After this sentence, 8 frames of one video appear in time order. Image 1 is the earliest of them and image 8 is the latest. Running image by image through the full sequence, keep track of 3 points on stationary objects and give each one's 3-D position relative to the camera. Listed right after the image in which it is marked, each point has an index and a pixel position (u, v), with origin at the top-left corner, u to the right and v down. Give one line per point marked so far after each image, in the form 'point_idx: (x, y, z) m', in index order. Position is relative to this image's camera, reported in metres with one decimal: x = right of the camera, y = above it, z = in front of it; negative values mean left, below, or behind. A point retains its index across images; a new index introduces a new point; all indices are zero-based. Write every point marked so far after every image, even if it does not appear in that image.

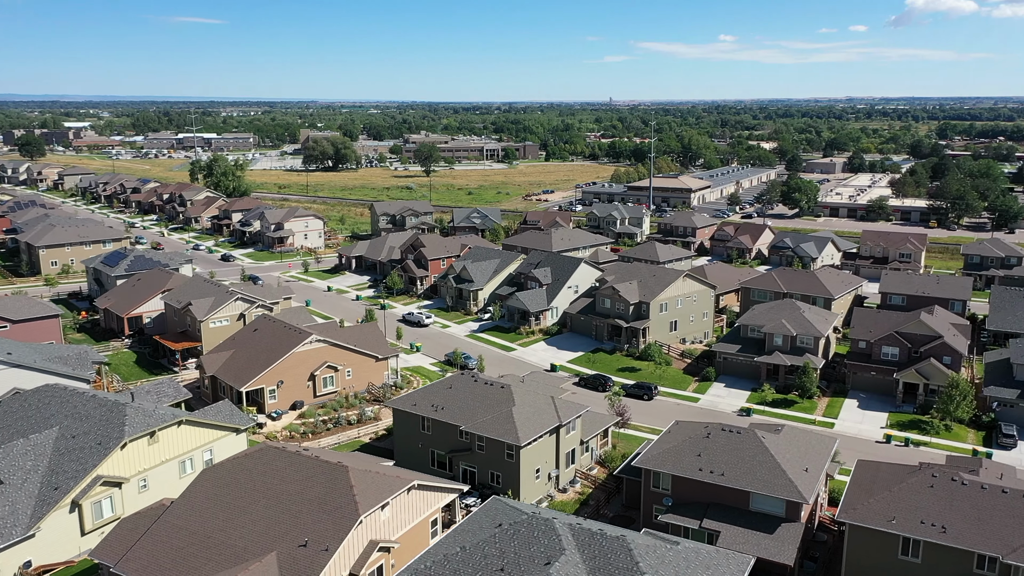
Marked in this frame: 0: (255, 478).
0: (-6.4, -4.7, +19.7) m
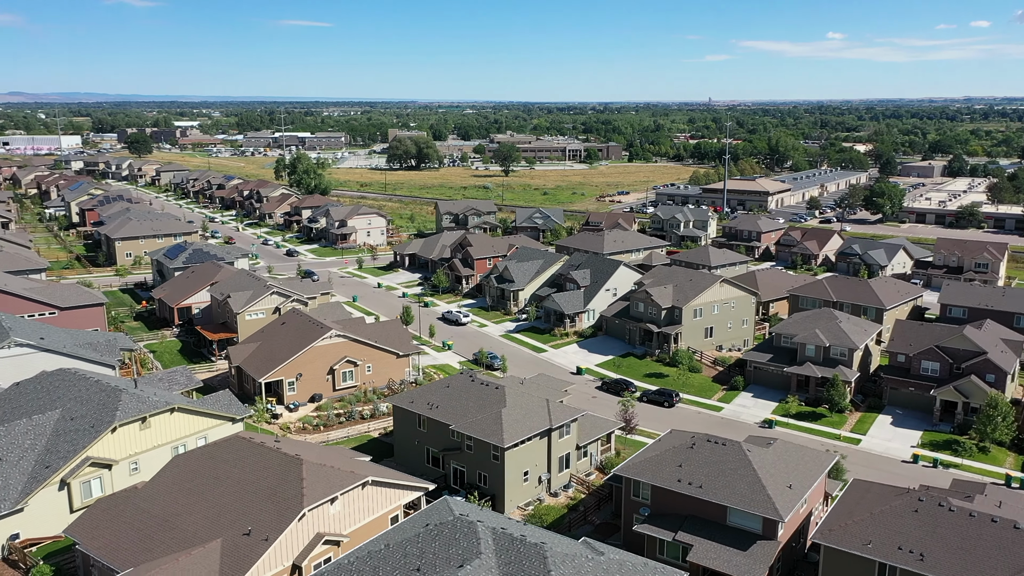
0: (-7.5, -4.5, +20.4) m
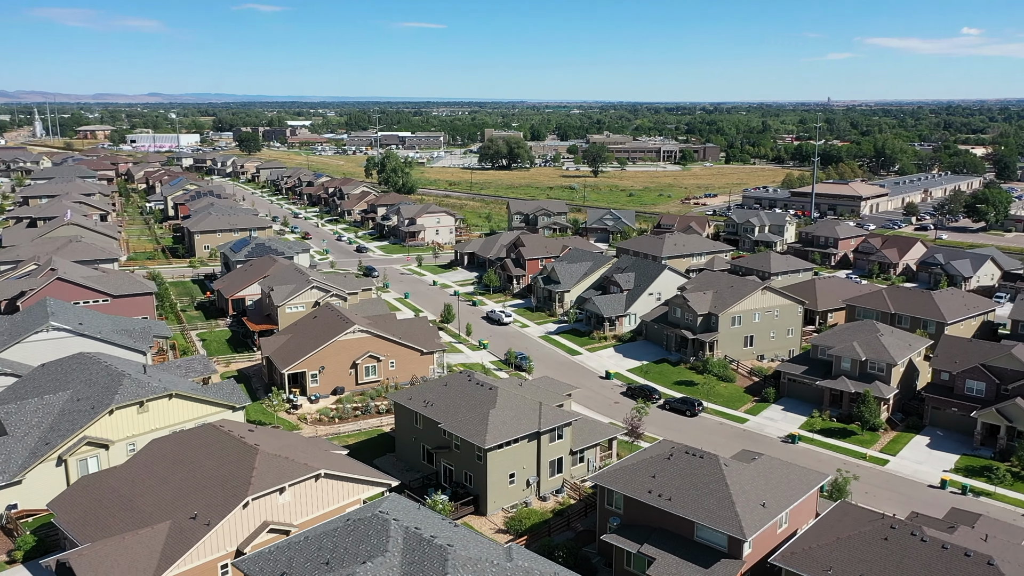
0: (-8.7, -4.3, +21.3) m
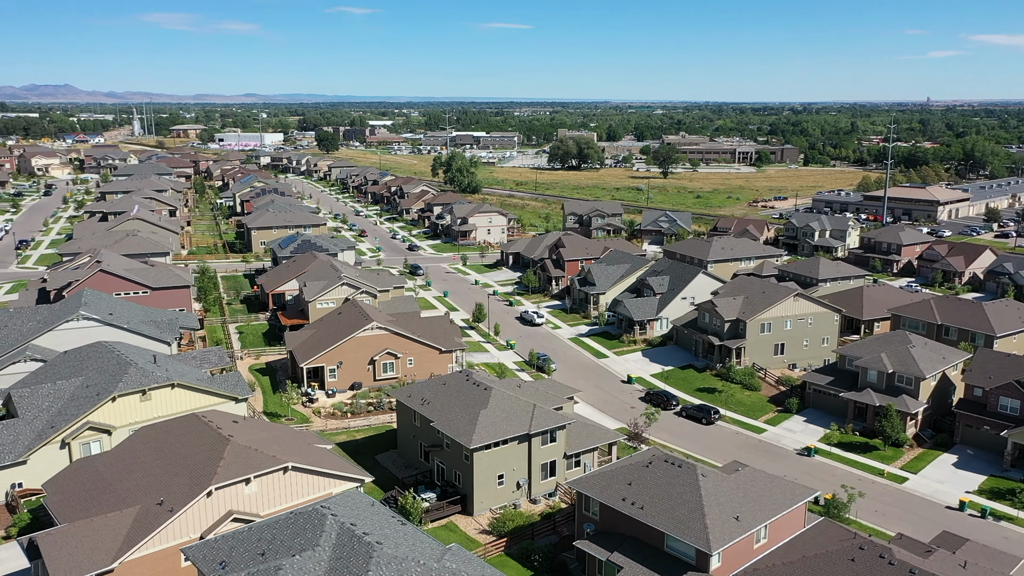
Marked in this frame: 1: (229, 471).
0: (-9.5, -4.2, +22.1) m
1: (-7.0, -4.5, +20.0) m
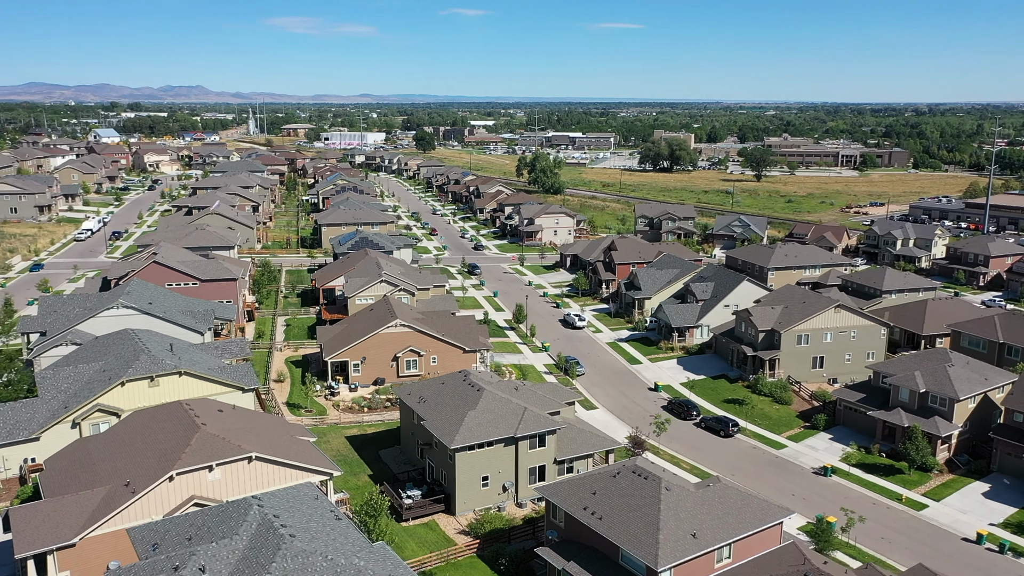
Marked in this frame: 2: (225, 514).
0: (-10.4, -4.0, +23.3) m
1: (-8.2, -4.4, +20.9) m
2: (-6.1, -4.8, +17.4) m
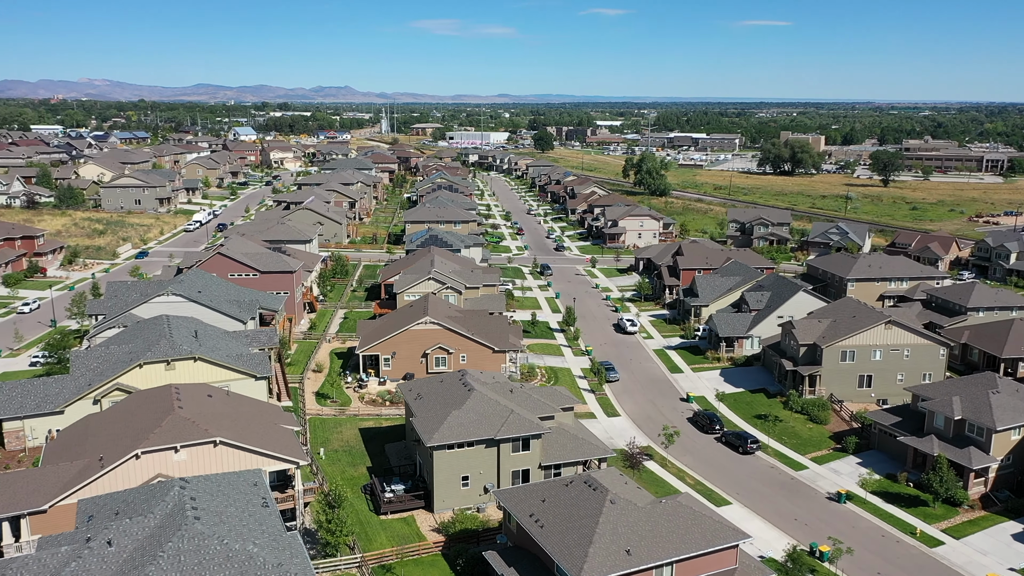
0: (-11.4, -3.6, +25.0) m
1: (-9.7, -4.1, +22.2) m
2: (-8.1, -4.7, +18.4) m
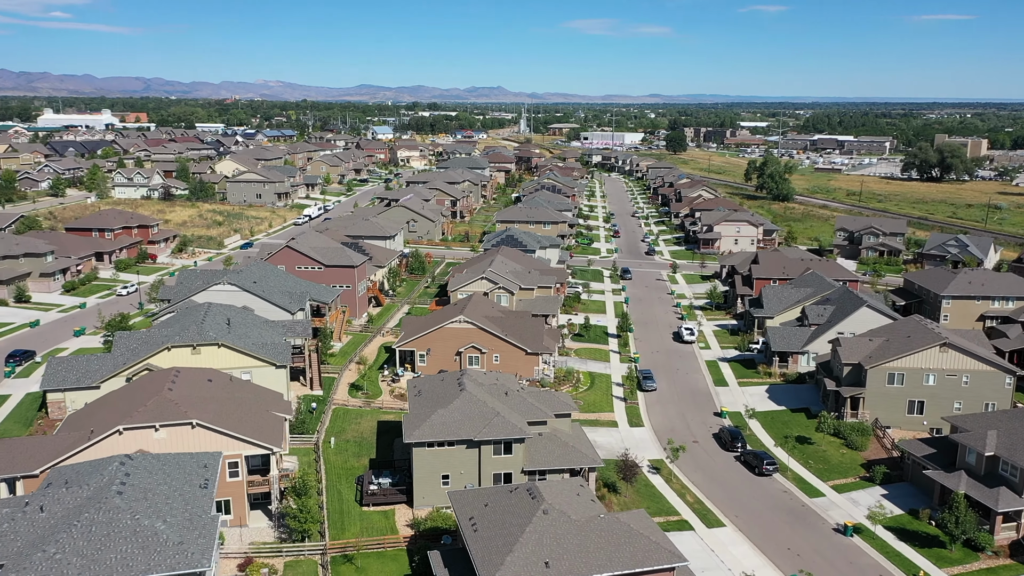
0: (-12.2, -3.3, +27.0) m
1: (-10.9, -3.8, +23.9) m
2: (-10.1, -4.4, +20.0) m
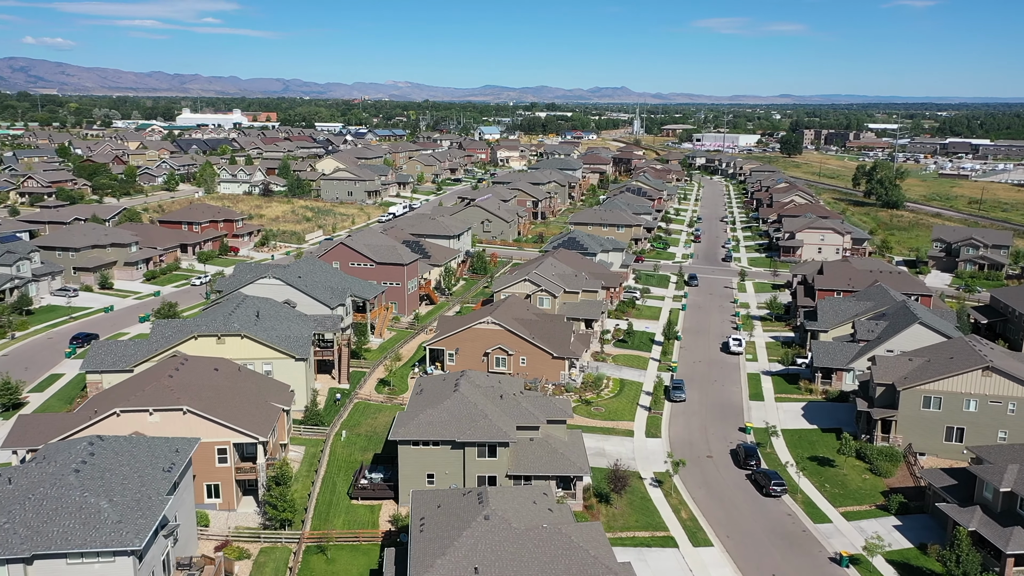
0: (-12.5, -3.0, +28.7) m
1: (-11.8, -3.5, +25.5) m
2: (-11.5, -4.2, +21.4) m
